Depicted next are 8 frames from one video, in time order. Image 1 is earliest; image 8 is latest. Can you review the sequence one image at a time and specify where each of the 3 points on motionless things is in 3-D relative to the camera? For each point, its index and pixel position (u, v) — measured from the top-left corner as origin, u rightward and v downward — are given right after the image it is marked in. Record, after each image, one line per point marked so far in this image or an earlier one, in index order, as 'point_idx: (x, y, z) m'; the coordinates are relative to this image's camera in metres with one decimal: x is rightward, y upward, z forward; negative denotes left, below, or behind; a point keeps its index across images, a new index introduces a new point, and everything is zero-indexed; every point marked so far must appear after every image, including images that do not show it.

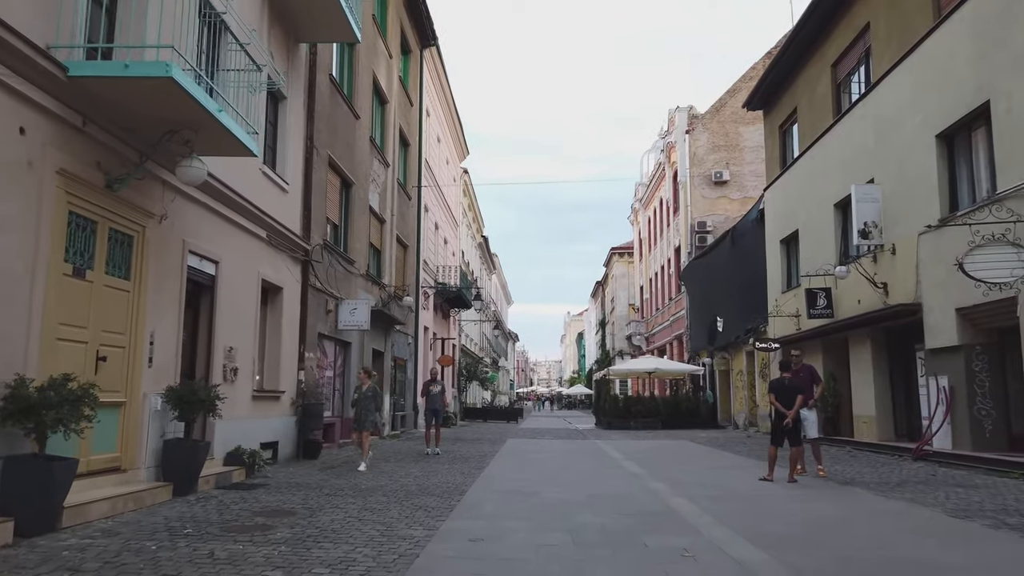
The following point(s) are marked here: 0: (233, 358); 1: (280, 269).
0: (-3.8, -1.0, +10.4) m
1: (-3.7, +0.3, +12.3) m
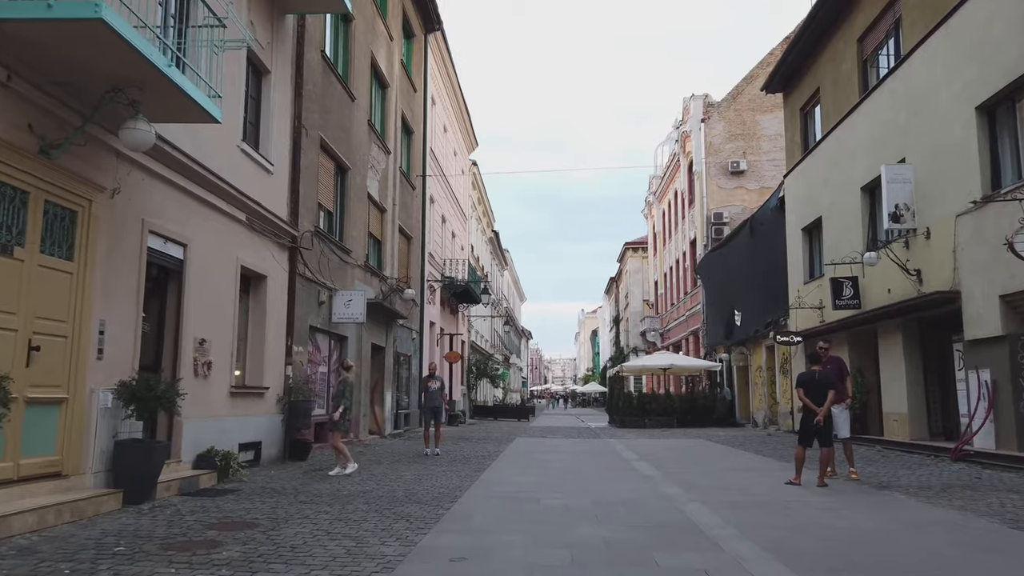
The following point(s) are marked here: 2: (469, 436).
0: (-3.8, -0.8, +9.5) m
1: (-3.7, +0.5, +11.4) m
2: (-1.1, -3.8, +19.8) m
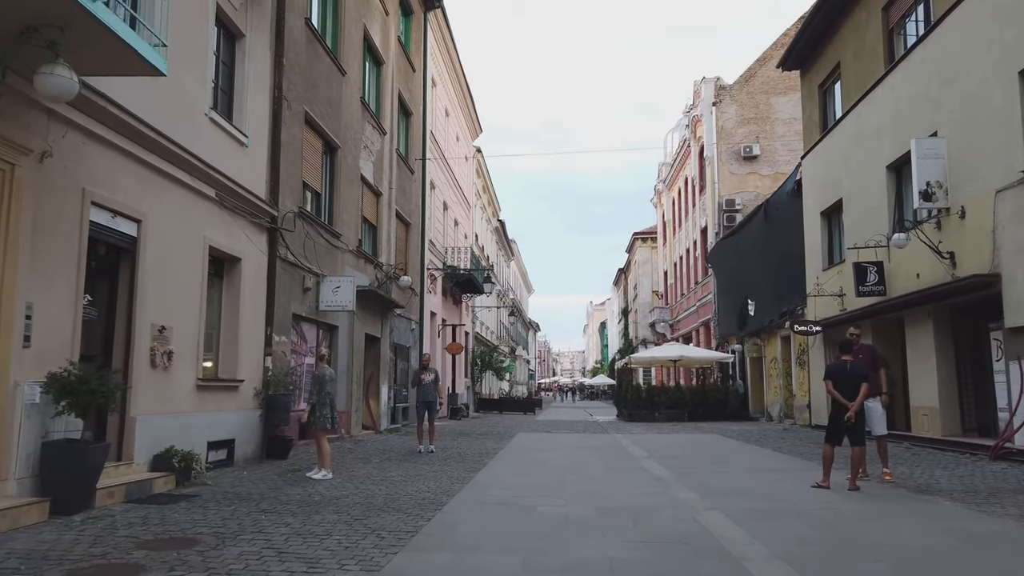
0: (-3.8, -0.6, +8.5) m
1: (-3.8, +0.7, +10.5) m
2: (-1.0, -3.5, +18.8) m
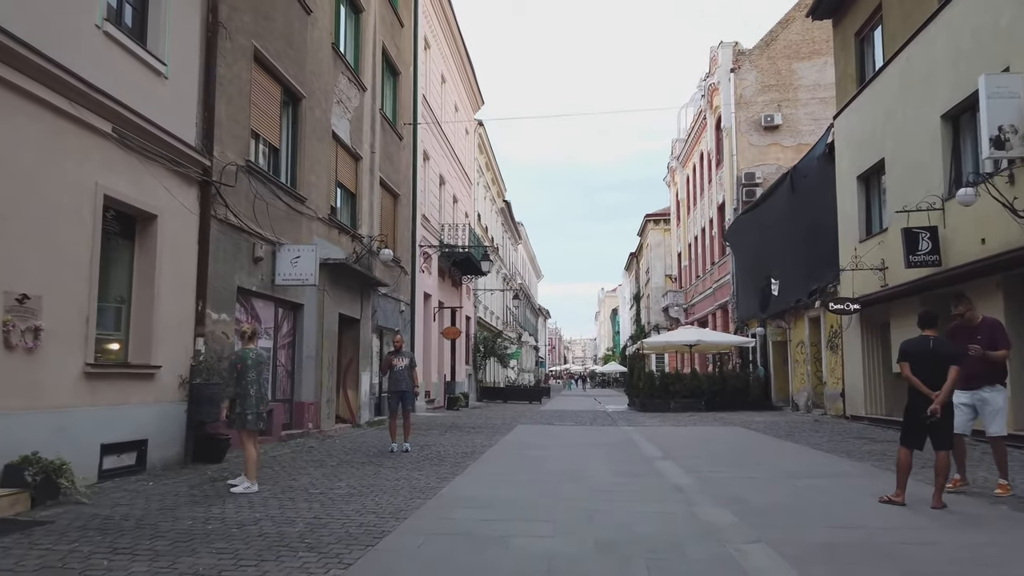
0: (-4.1, -0.2, +6.5) m
1: (-4.0, +1.1, +8.4) m
2: (-1.1, -3.0, +16.8) m
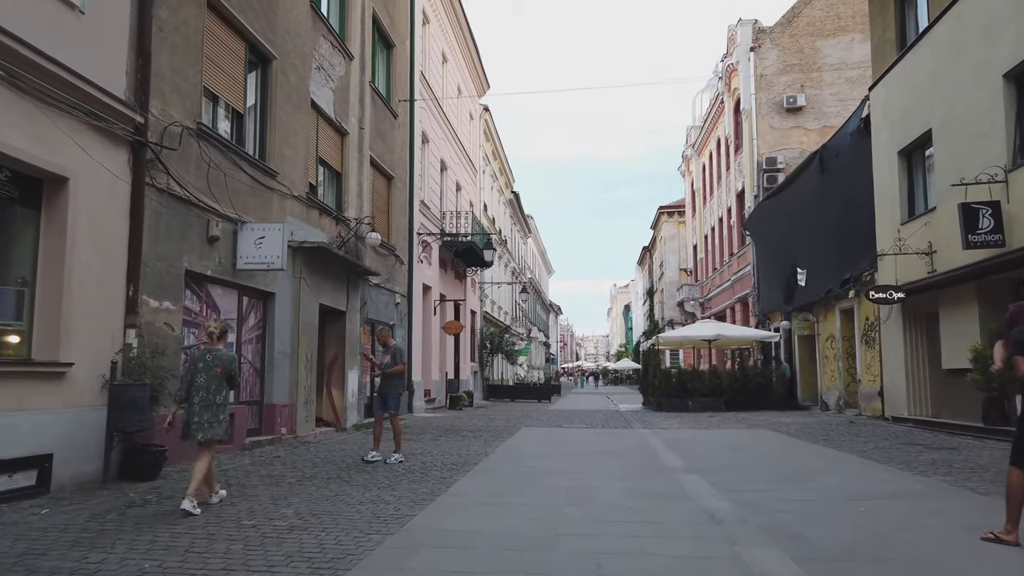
0: (-4.2, 0.0, +5.0) m
1: (-4.0, +1.3, +6.9) m
2: (-1.0, -2.8, +15.2) m
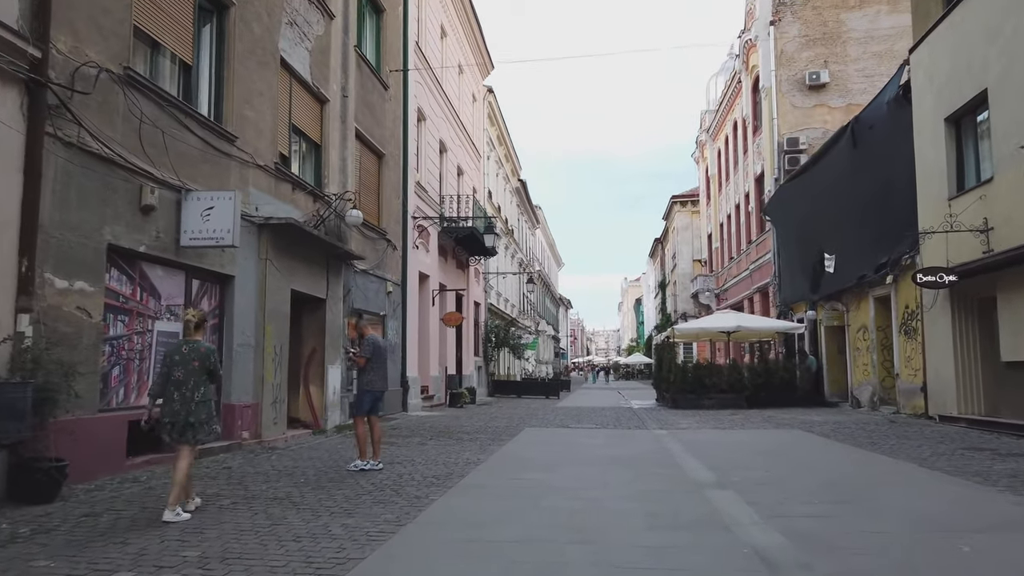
0: (-4.3, +0.2, +3.4) m
1: (-4.1, +1.5, +5.3) m
2: (-1.0, -2.5, +13.7) m
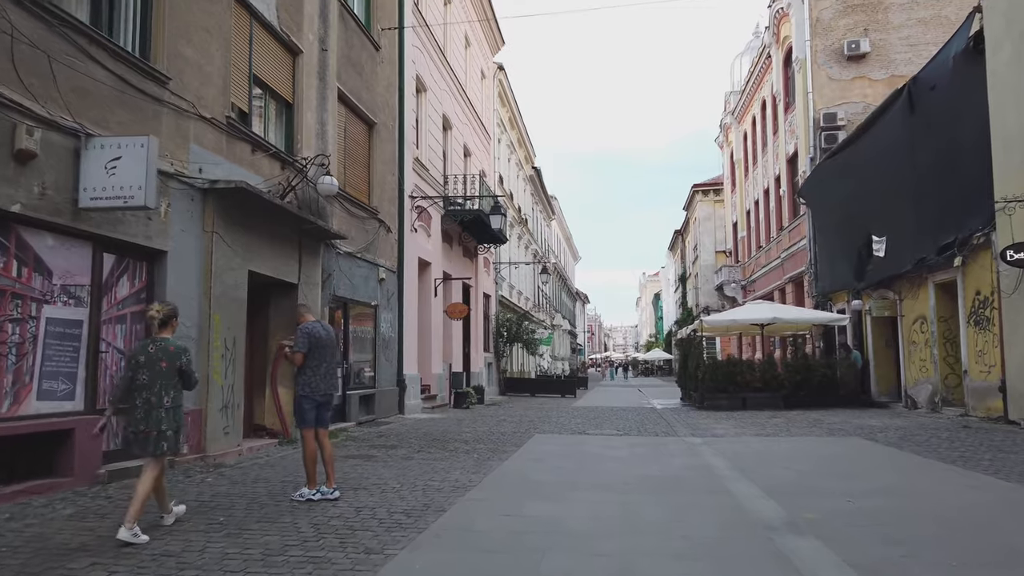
0: (-4.4, +0.3, +1.5) m
1: (-4.2, +1.7, +3.4) m
2: (-0.9, -2.3, +11.7) m
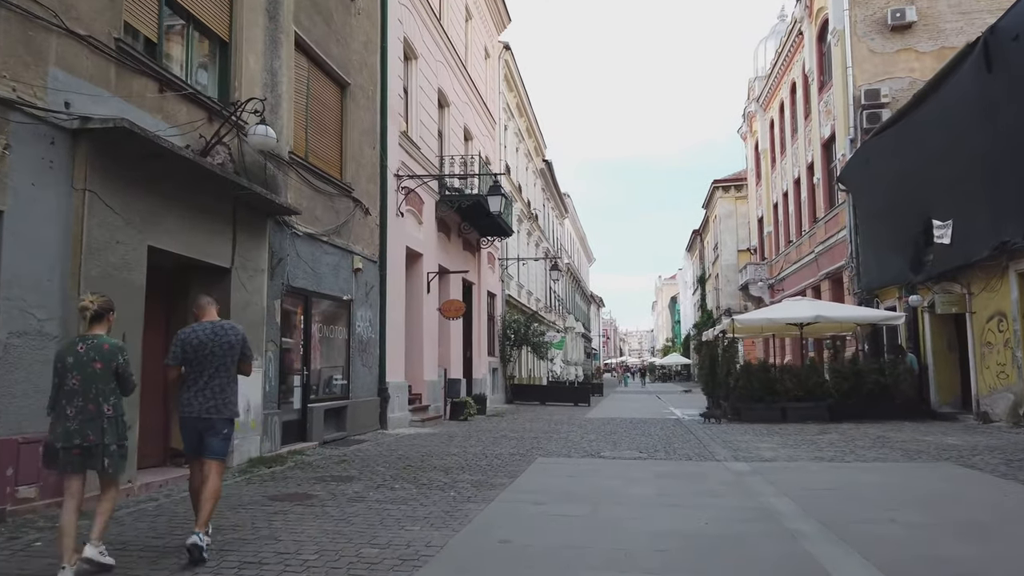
0: (-4.7, +0.6, -0.8) m
1: (-4.5, +1.9, +1.1) m
2: (-1.0, -2.1, +9.3) m
